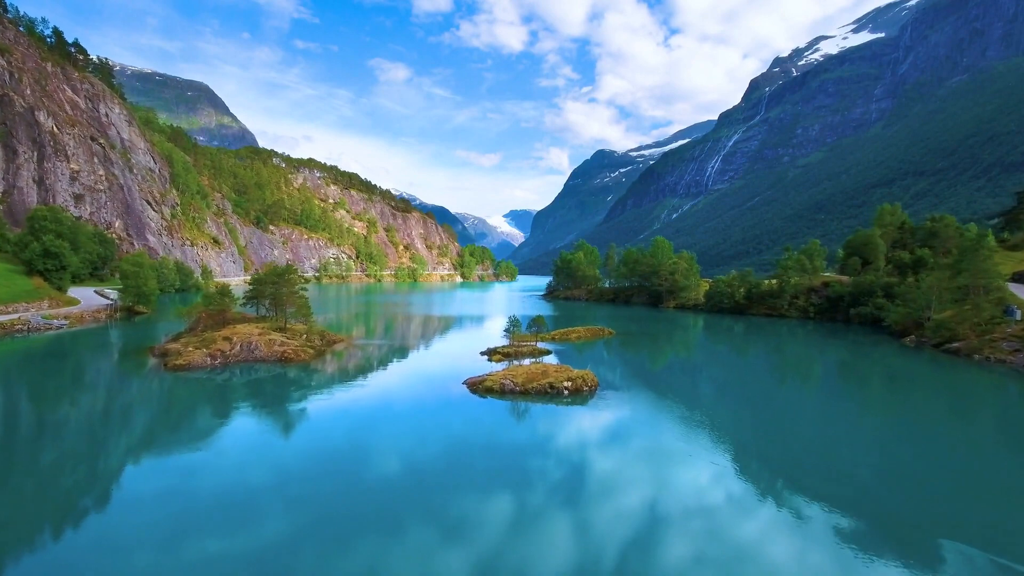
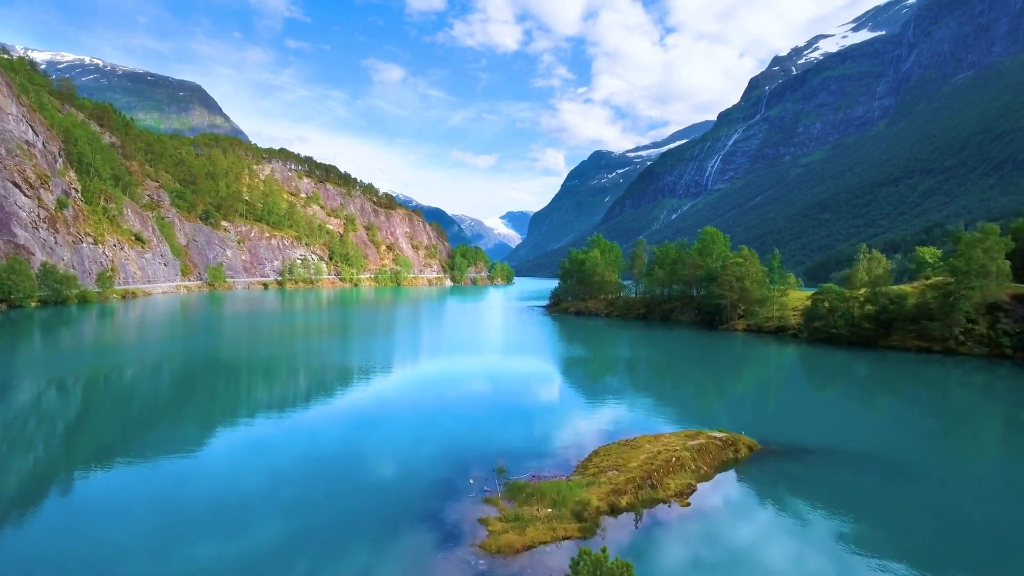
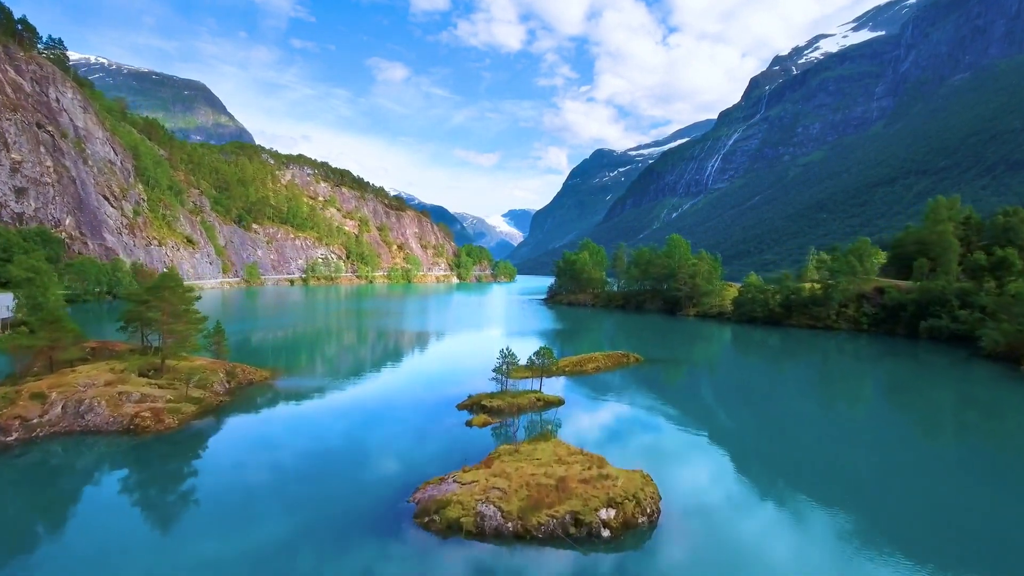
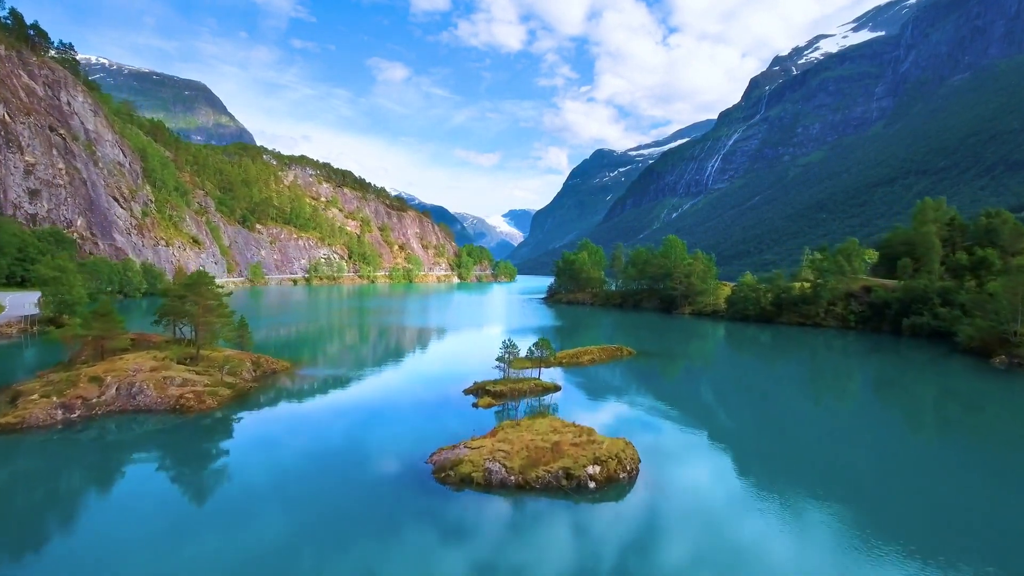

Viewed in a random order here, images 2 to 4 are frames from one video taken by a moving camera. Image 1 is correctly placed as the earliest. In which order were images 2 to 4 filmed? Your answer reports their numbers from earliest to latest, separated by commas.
4, 3, 2
